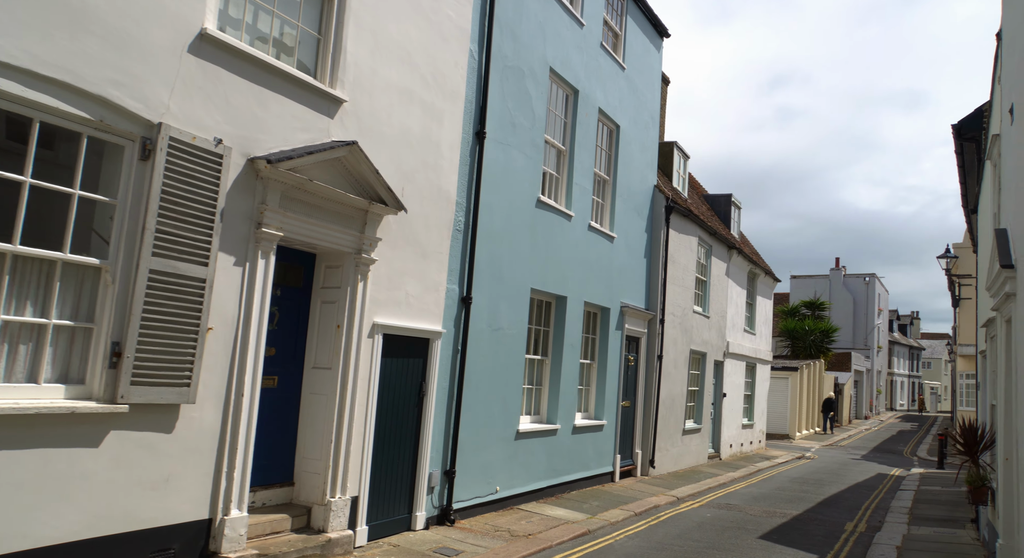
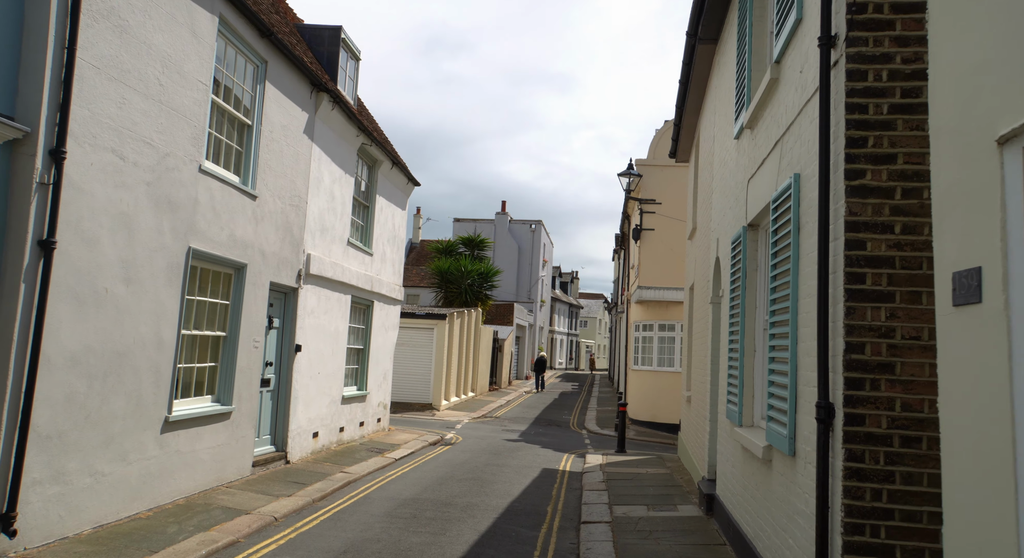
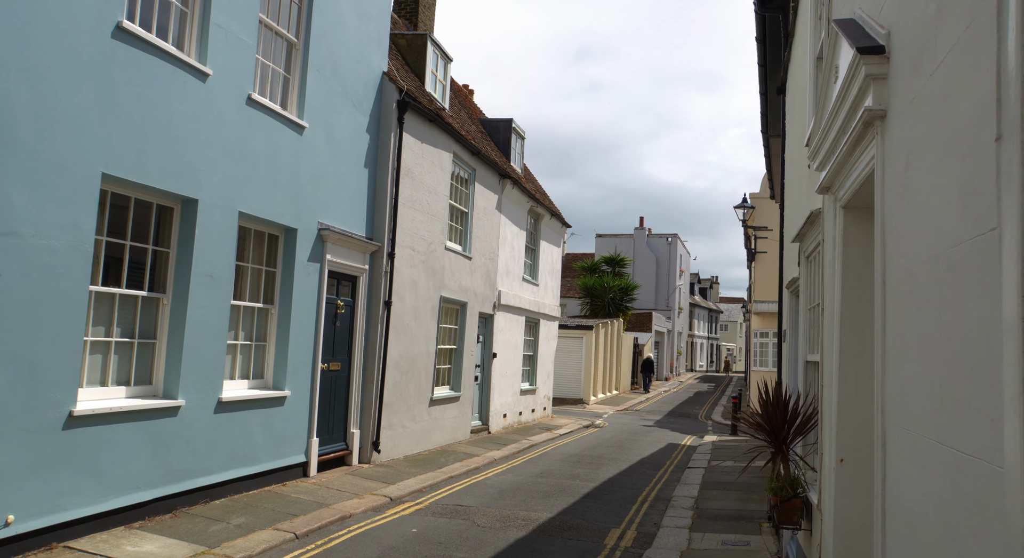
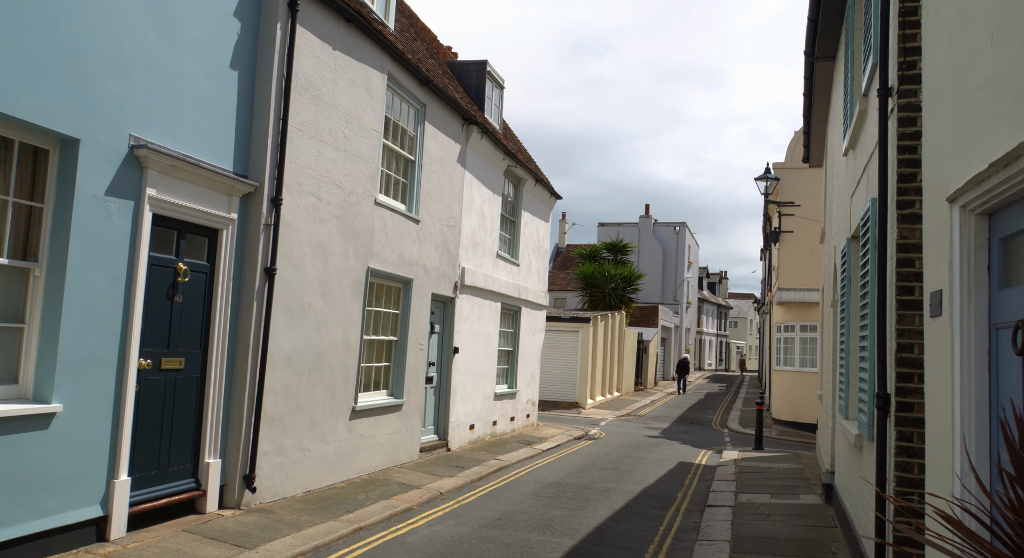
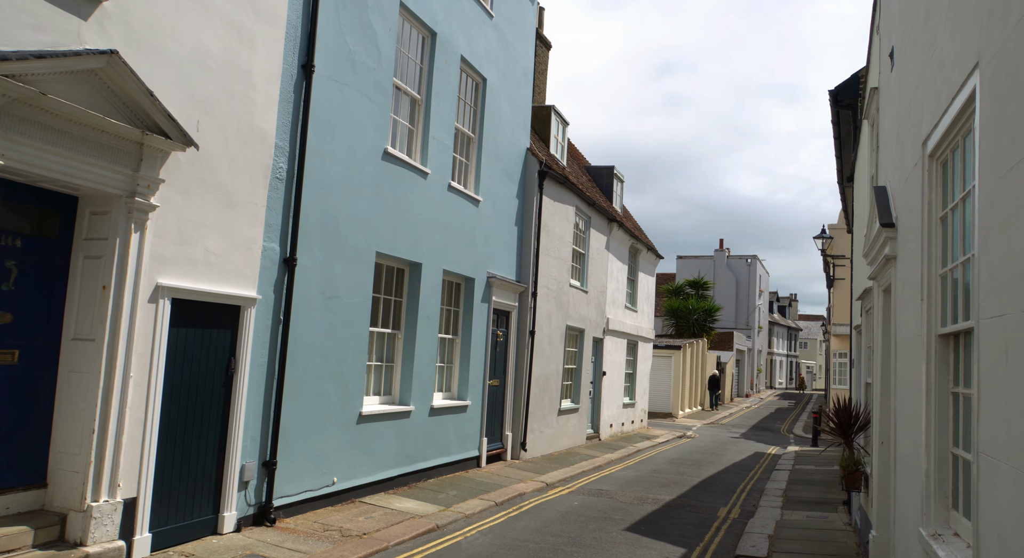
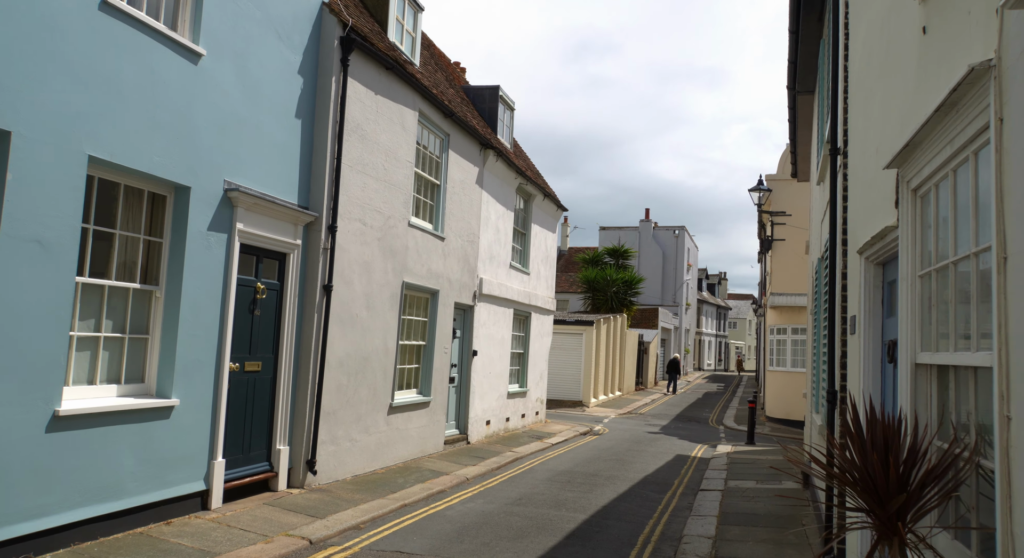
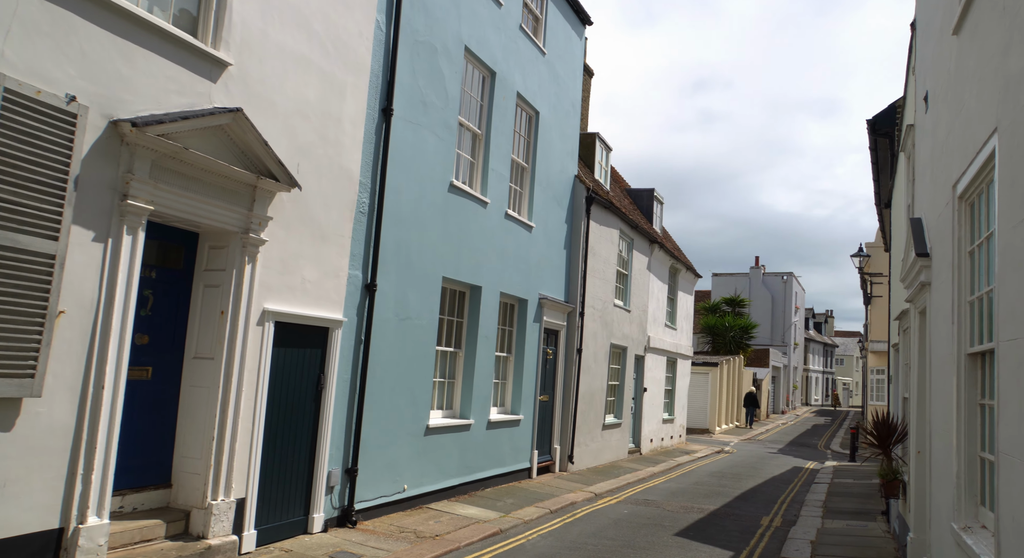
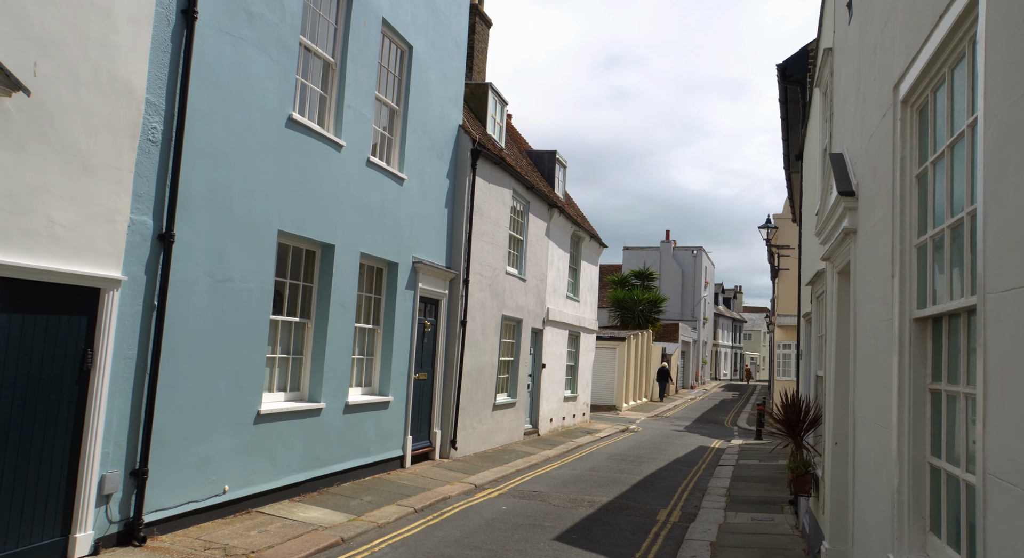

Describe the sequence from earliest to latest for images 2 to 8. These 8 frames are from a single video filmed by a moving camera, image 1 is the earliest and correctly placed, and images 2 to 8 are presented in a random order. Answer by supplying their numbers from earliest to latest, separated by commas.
7, 5, 8, 3, 6, 4, 2
